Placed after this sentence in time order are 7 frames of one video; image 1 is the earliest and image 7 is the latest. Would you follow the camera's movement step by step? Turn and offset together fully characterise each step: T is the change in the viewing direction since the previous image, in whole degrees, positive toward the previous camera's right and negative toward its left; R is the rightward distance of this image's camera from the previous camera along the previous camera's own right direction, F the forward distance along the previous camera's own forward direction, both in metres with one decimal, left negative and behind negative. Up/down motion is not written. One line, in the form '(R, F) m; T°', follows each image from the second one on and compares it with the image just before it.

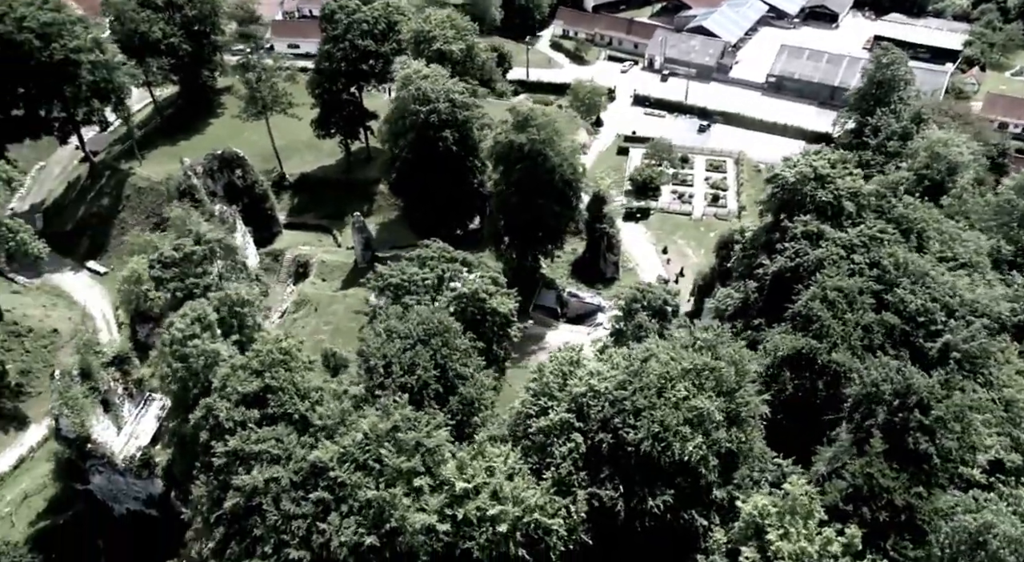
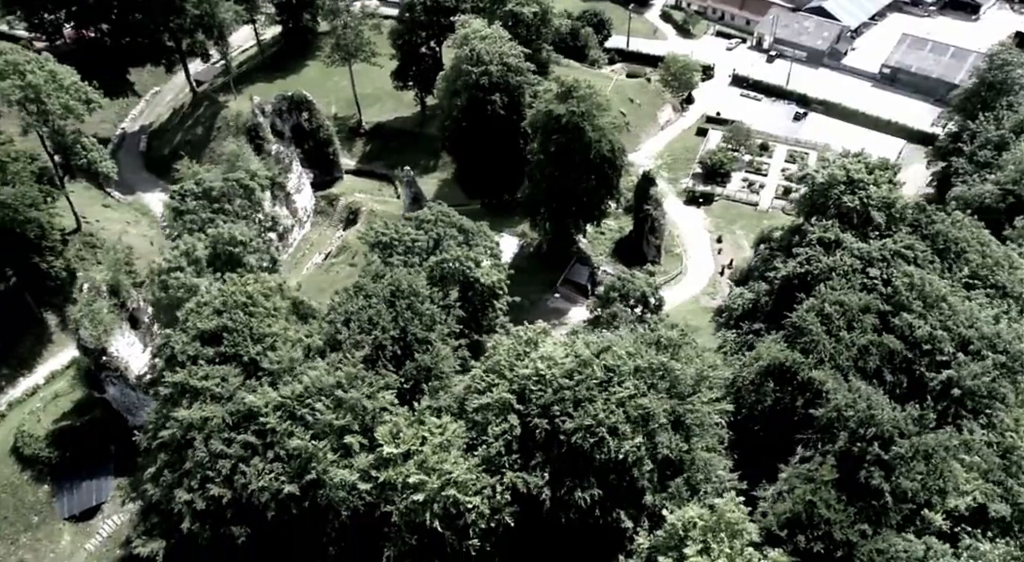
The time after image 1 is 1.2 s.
(+8.1, +1.1) m; -8°
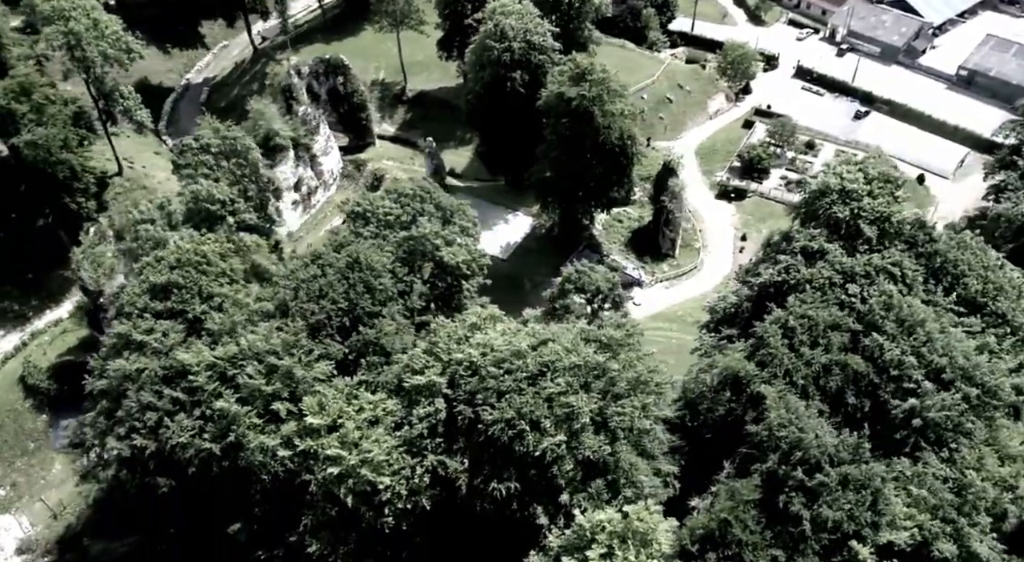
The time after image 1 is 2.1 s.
(+7.0, +0.8) m; -5°
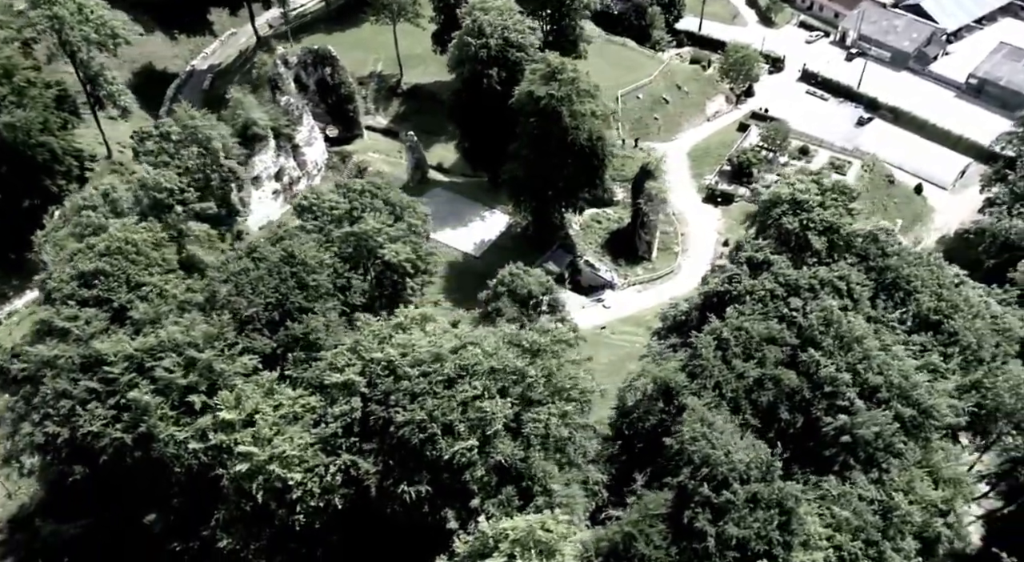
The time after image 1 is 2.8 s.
(+5.3, +0.6) m; -2°
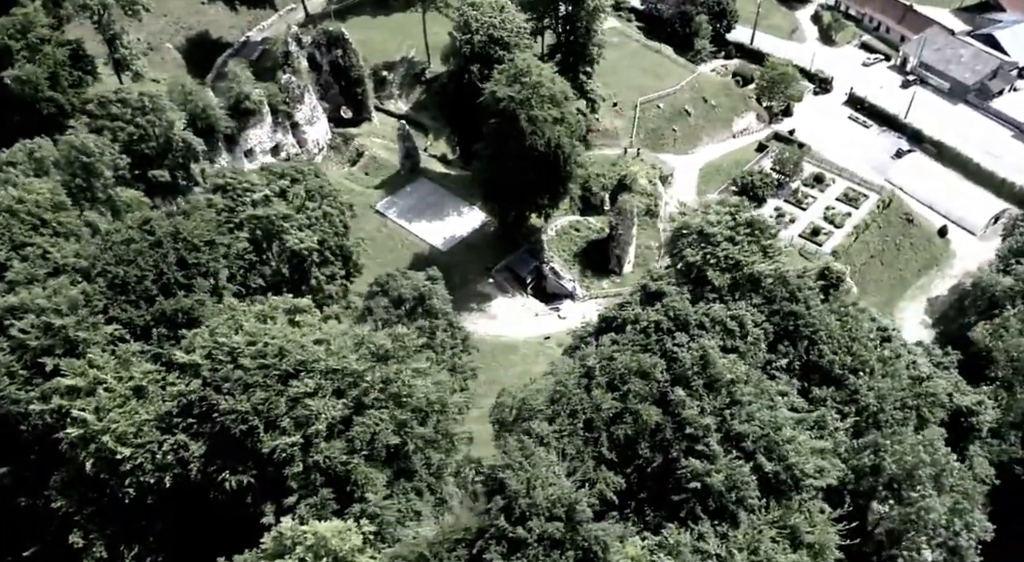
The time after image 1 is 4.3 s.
(+11.7, +1.7) m; -6°
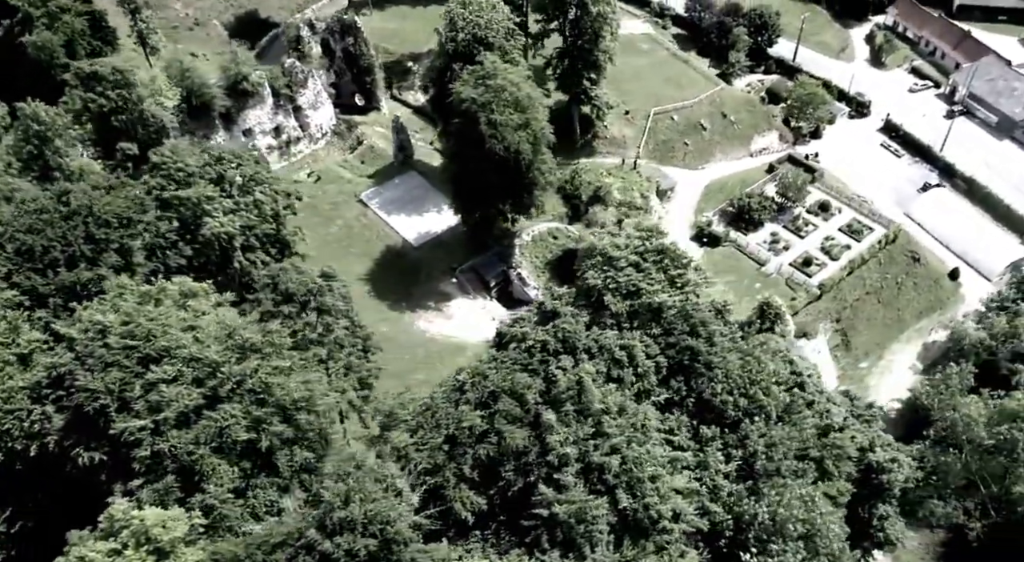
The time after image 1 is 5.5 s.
(+10.1, +1.4) m; -5°
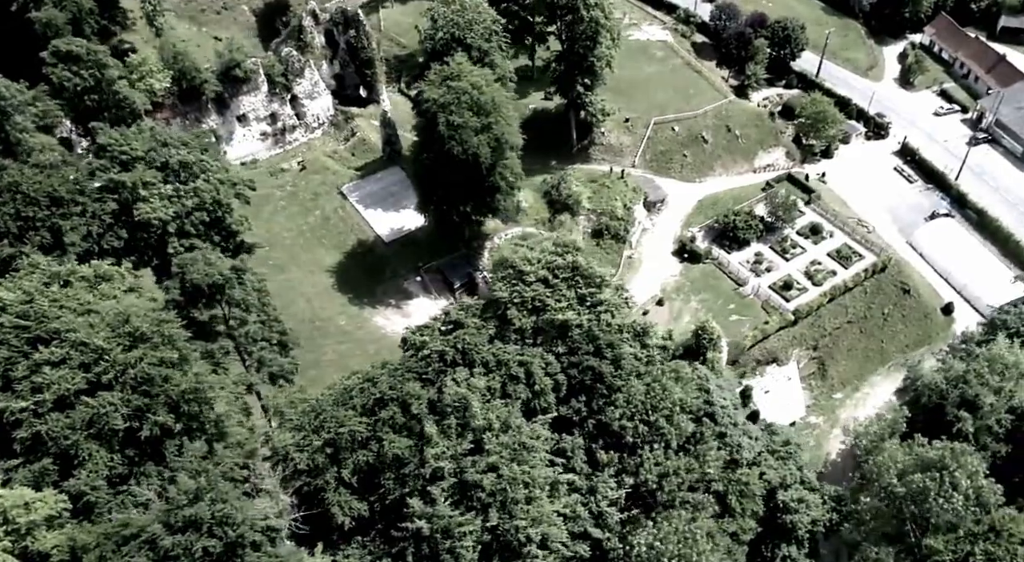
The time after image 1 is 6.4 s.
(+7.9, +1.1) m; -4°
